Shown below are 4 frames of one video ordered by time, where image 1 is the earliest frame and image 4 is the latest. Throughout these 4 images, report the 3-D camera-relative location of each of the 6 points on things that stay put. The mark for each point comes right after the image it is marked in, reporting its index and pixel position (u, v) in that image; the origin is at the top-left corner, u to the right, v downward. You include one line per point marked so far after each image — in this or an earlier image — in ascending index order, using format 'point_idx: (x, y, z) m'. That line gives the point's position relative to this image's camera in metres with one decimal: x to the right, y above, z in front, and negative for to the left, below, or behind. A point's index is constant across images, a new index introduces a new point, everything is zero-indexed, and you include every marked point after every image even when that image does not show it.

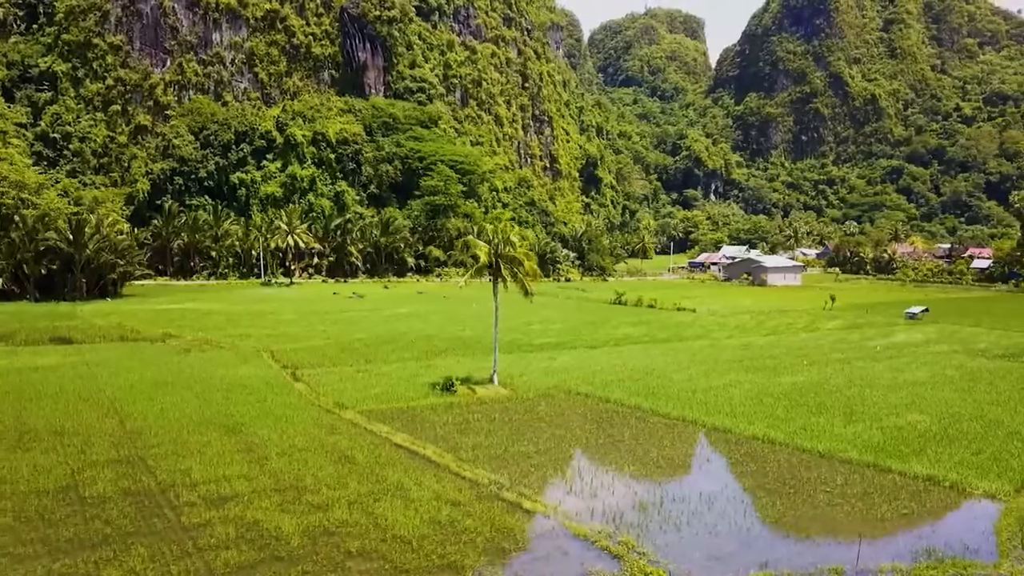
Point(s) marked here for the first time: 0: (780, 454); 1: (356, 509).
0: (+5.7, -3.5, +16.5) m
1: (-2.5, -3.6, +12.8) m
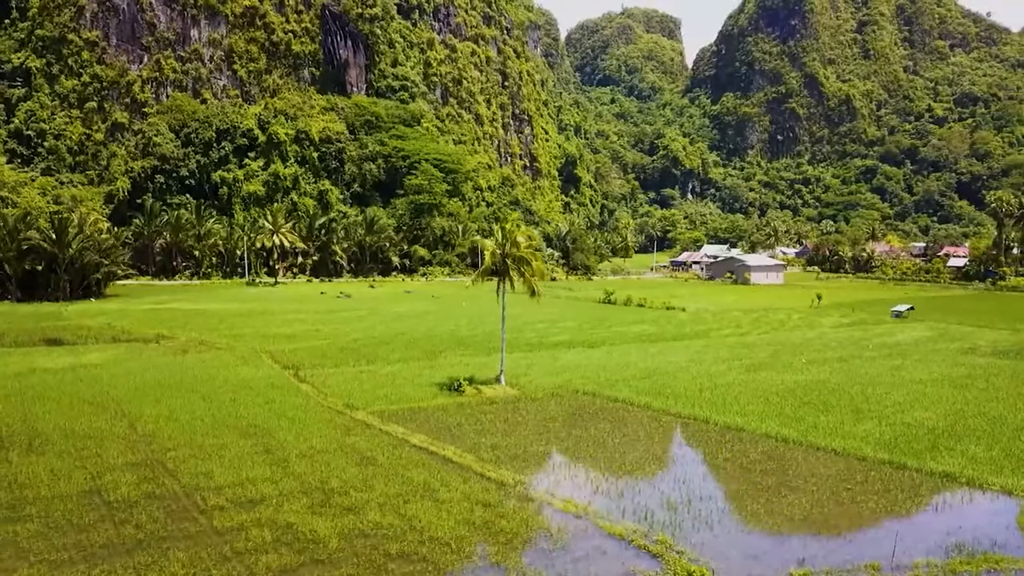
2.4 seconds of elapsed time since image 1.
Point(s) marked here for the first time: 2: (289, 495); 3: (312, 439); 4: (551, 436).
0: (+6.1, -3.5, +16.7) m
1: (-2.0, -3.7, +12.8) m
2: (-3.9, -3.6, +13.5) m
3: (-4.4, -3.3, +17.2) m
4: (+0.9, -3.5, +18.2) m
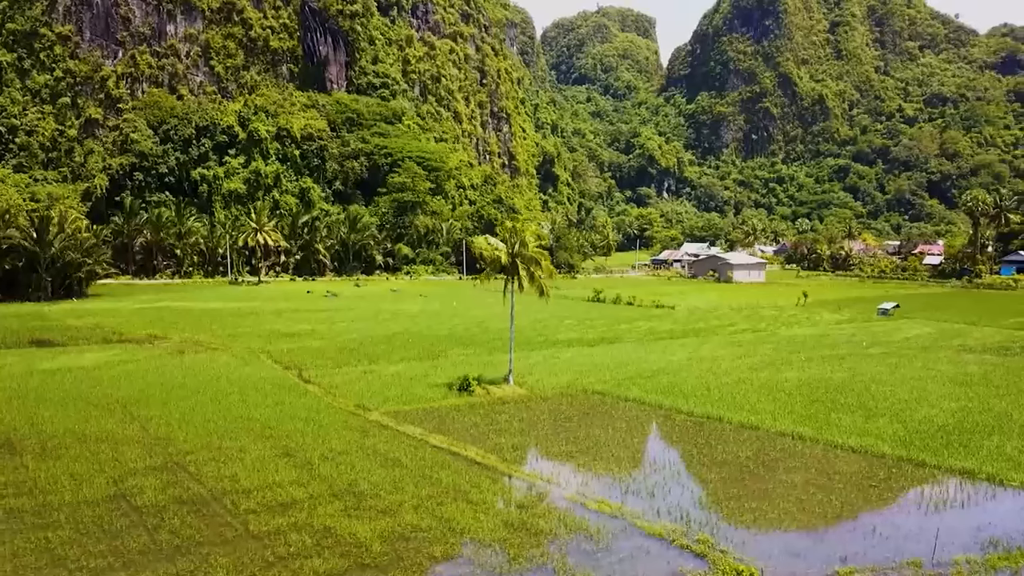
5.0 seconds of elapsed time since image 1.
0: (+6.6, -3.5, +16.9) m
1: (-1.4, -3.7, +12.7) m
2: (-3.3, -3.6, +13.4) m
3: (-4.0, -3.3, +17.1) m
4: (+1.3, -3.5, +18.2) m
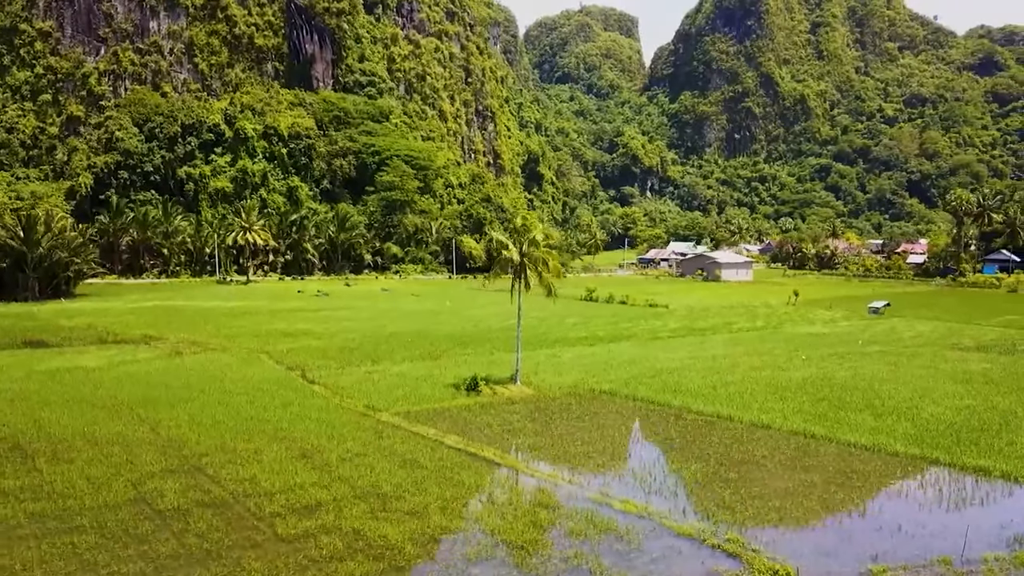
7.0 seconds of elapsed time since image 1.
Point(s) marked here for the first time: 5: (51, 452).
0: (+6.9, -3.5, +17.0) m
1: (-1.0, -3.7, +12.7) m
2: (-2.9, -3.6, +13.3) m
3: (-3.6, -3.4, +17.0) m
4: (+1.6, -3.5, +18.2) m
5: (-9.4, -3.4, +16.0) m
